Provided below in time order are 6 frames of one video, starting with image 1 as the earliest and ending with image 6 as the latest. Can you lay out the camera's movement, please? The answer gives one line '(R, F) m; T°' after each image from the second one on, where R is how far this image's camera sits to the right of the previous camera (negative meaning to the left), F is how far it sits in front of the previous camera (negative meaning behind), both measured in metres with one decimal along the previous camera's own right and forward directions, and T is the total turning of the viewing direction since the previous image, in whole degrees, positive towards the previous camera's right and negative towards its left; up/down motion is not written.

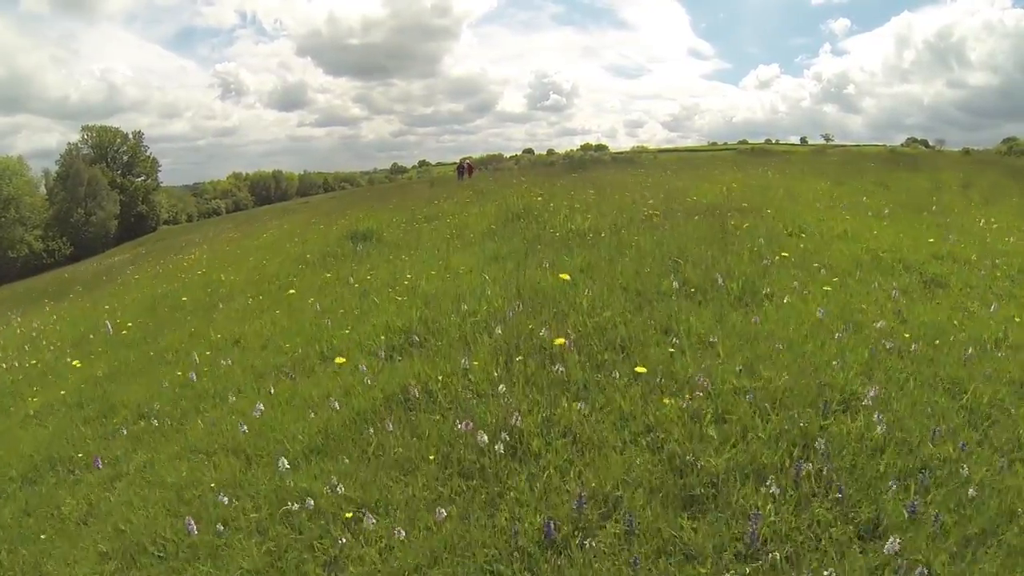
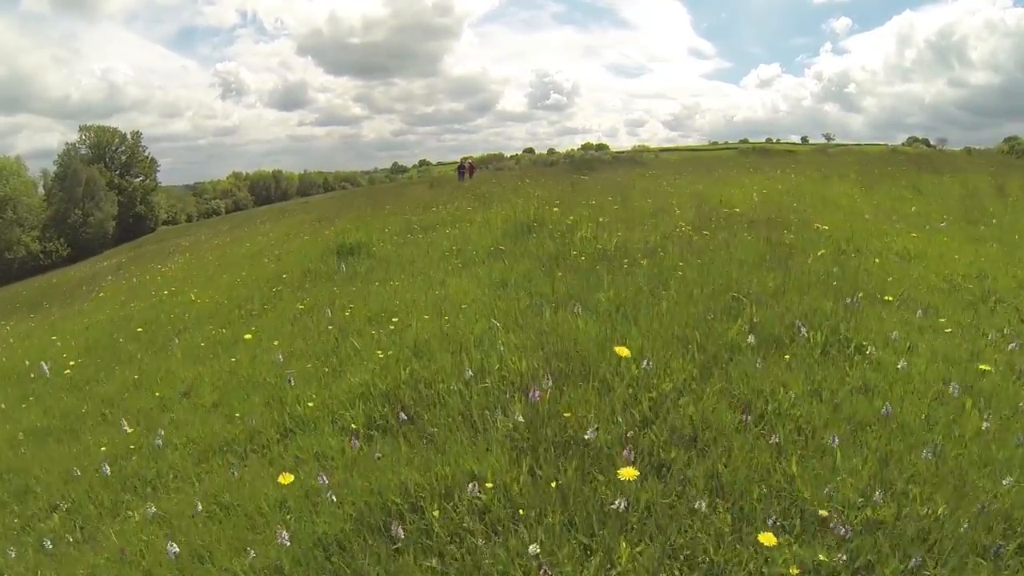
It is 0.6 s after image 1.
(0.0, +0.7) m; 0°
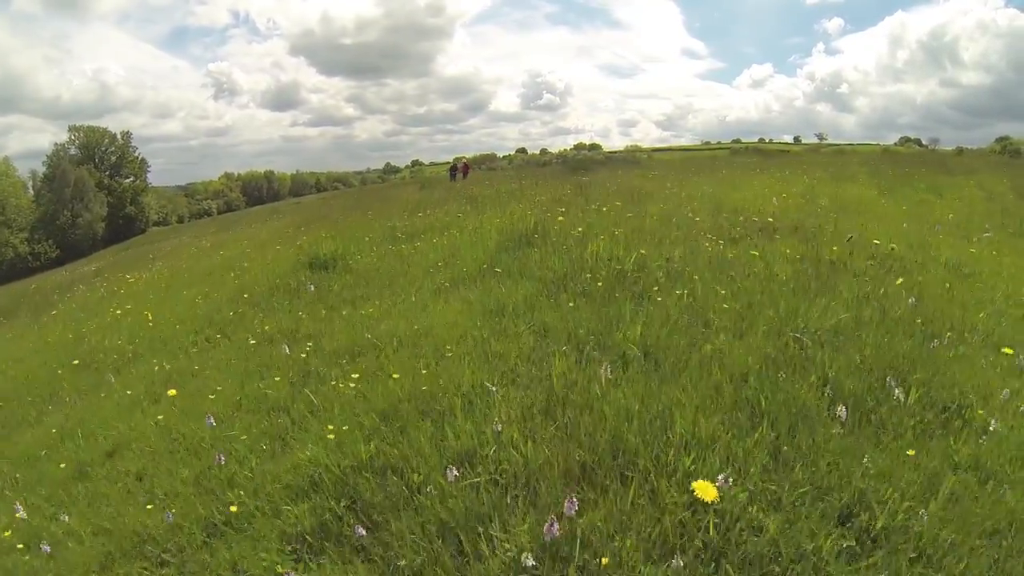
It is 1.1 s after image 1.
(0.0, +0.6) m; 0°
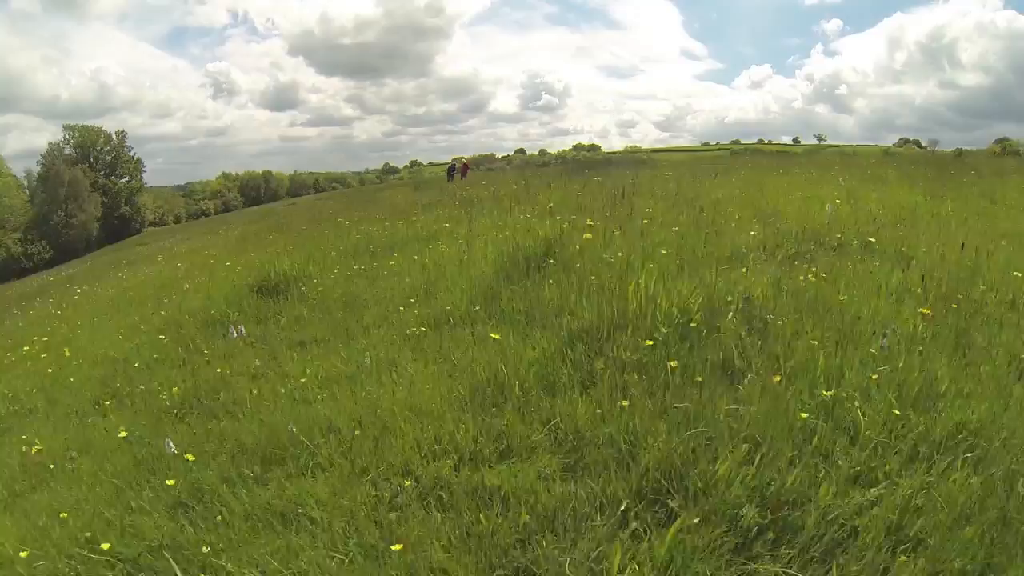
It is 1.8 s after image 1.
(0.0, +1.0) m; 0°
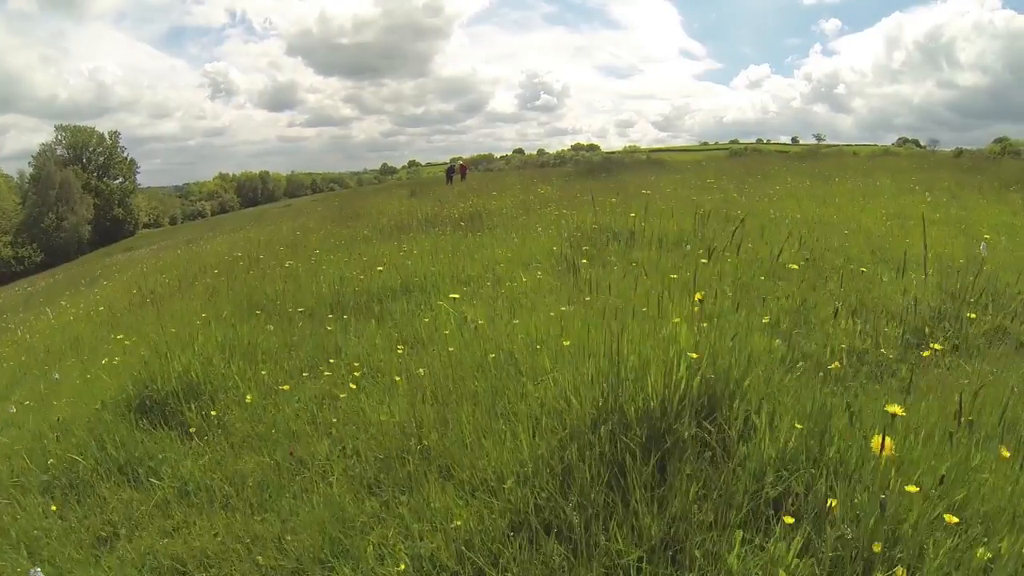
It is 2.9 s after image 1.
(-0.1, +1.4) m; 0°
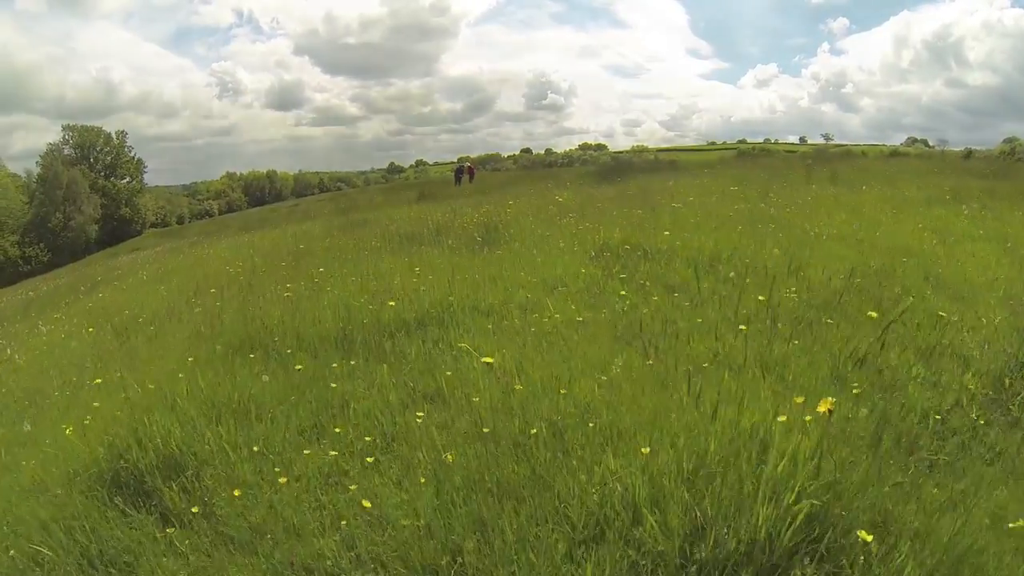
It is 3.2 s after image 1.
(-0.1, +0.3) m; 0°
